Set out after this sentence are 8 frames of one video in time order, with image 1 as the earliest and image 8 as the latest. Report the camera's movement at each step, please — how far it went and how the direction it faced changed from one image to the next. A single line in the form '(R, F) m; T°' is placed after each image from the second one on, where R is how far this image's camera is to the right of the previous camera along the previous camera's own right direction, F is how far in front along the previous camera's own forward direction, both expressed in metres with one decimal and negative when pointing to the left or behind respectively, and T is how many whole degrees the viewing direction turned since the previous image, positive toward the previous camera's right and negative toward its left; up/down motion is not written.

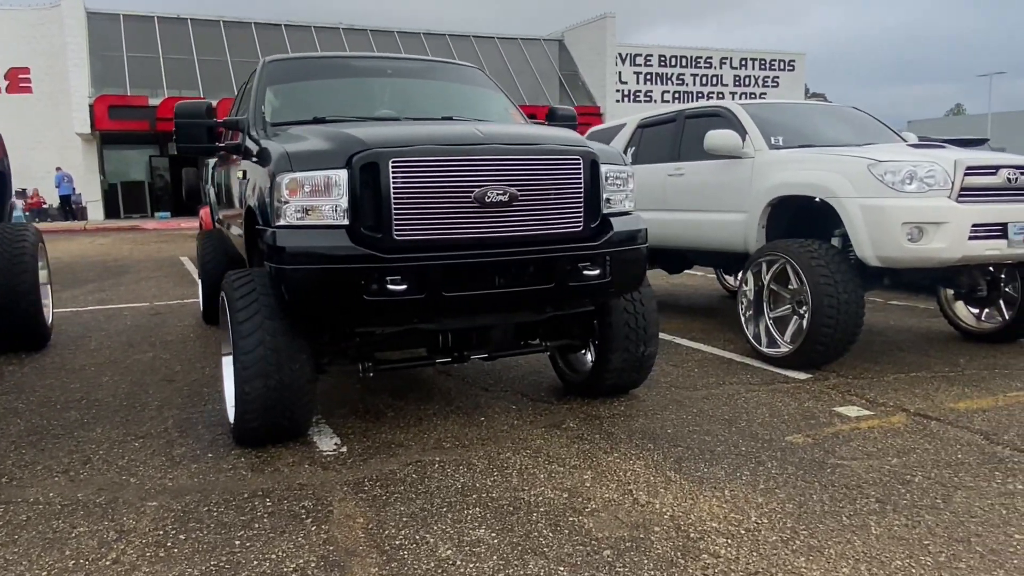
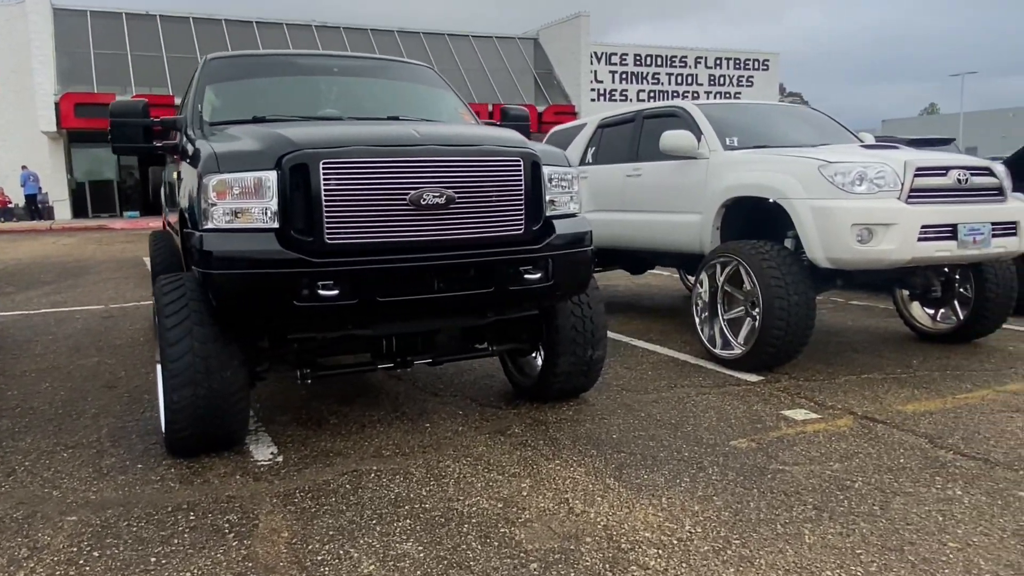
(+0.2, +0.1) m; +1°
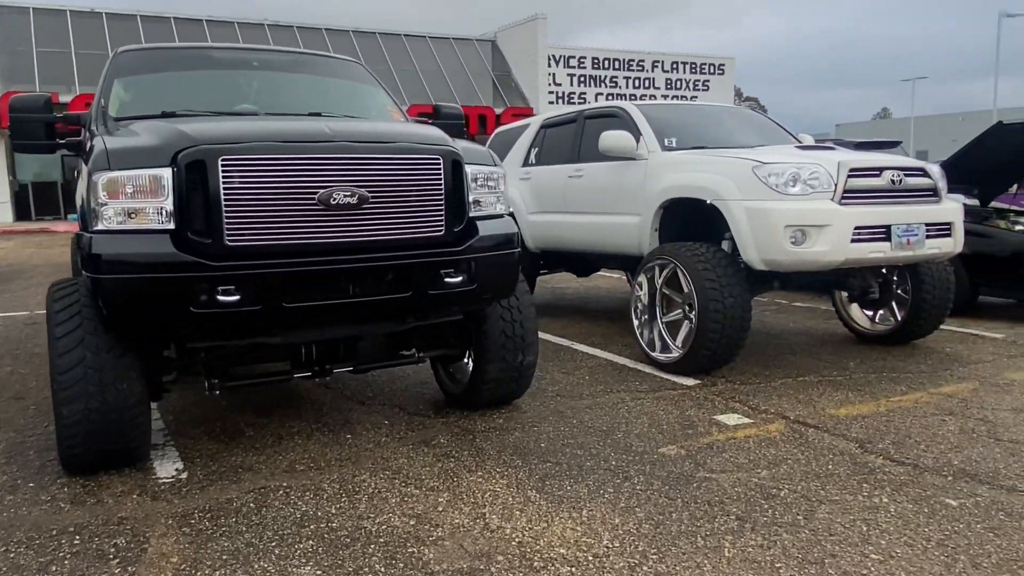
(+0.2, +0.1) m; +3°
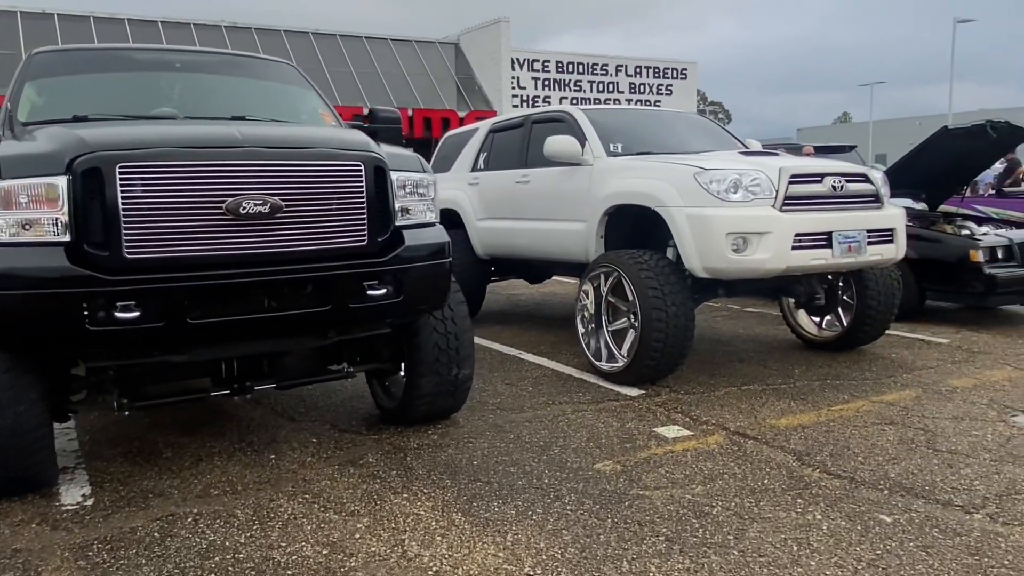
(+0.2, +0.1) m; +2°
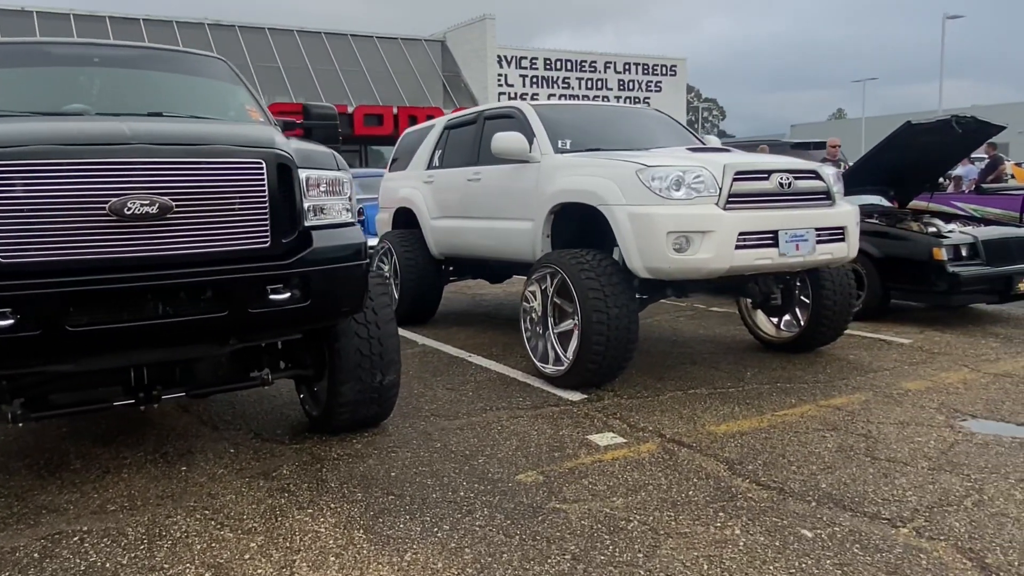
(+0.3, +0.2) m; 0°
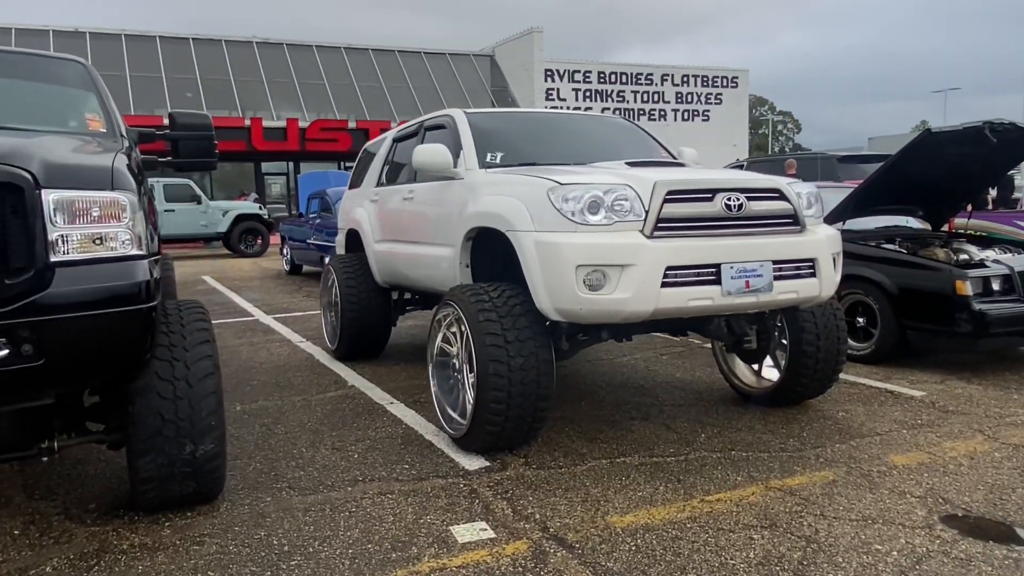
(+0.8, +0.8) m; -5°
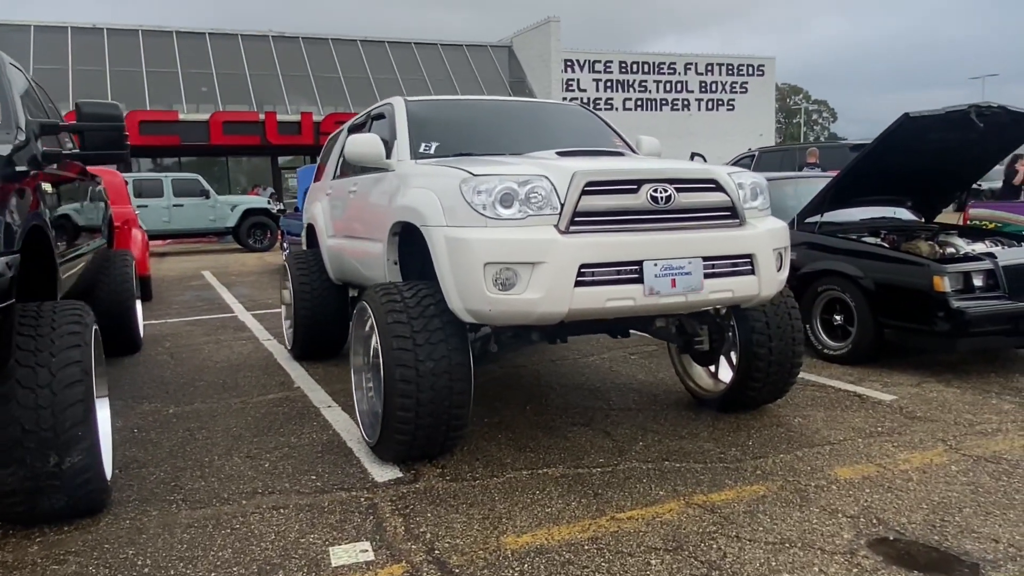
(+0.5, +0.3) m; -2°
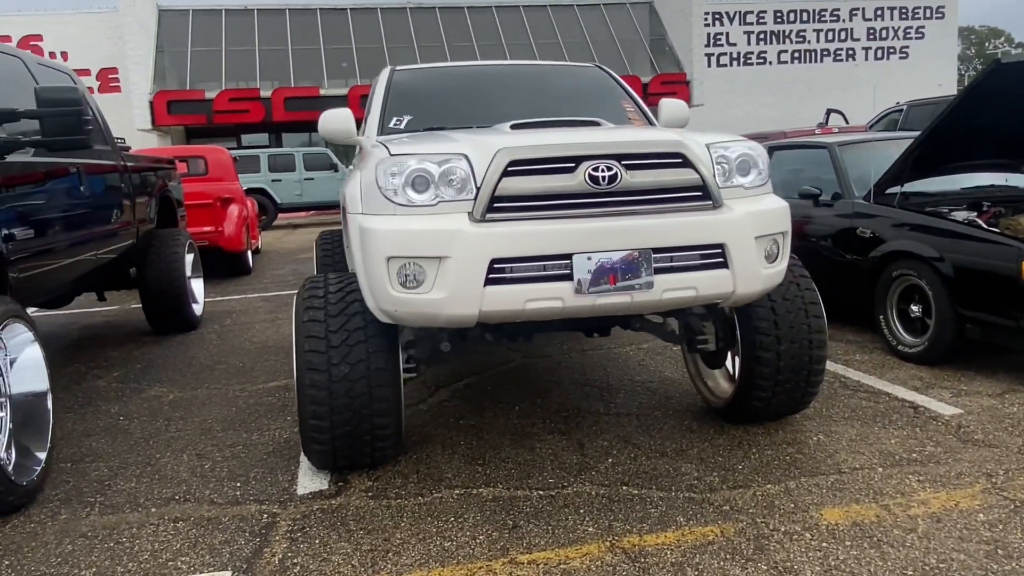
(+0.9, +0.5) m; -11°
